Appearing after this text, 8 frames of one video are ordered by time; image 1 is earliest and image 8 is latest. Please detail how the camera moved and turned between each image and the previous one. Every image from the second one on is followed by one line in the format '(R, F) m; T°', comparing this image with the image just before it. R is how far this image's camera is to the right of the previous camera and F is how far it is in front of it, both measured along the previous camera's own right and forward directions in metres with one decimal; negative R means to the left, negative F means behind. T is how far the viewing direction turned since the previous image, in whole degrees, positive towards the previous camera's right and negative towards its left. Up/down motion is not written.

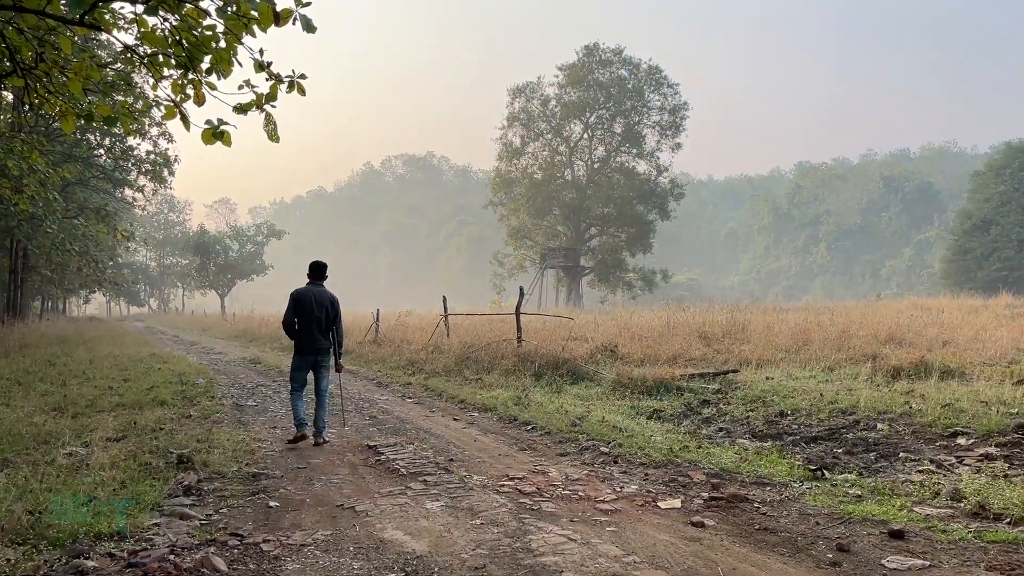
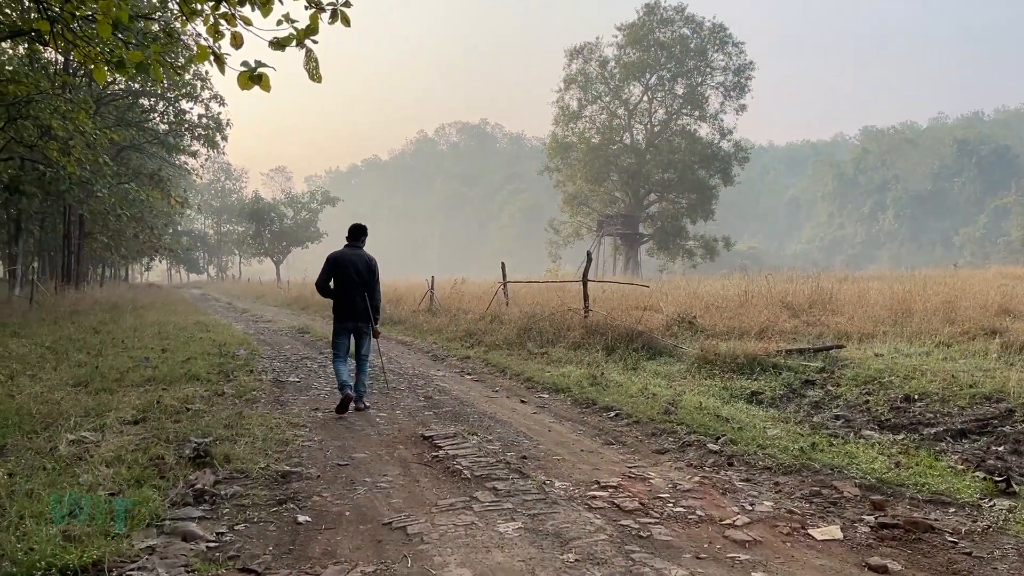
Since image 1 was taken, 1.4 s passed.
(-0.2, +0.9) m; -4°
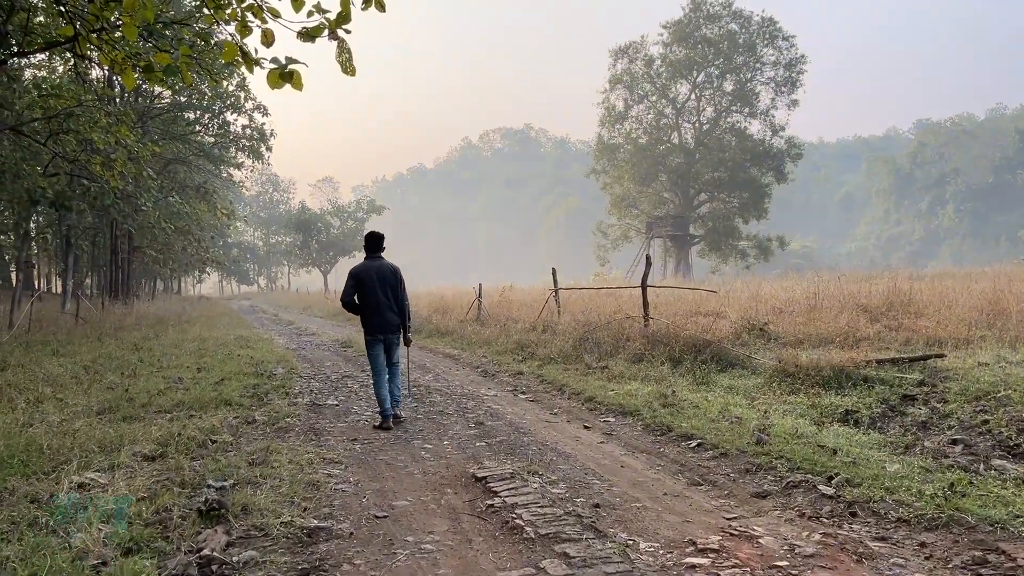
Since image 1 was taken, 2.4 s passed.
(-0.1, +0.7) m; -3°
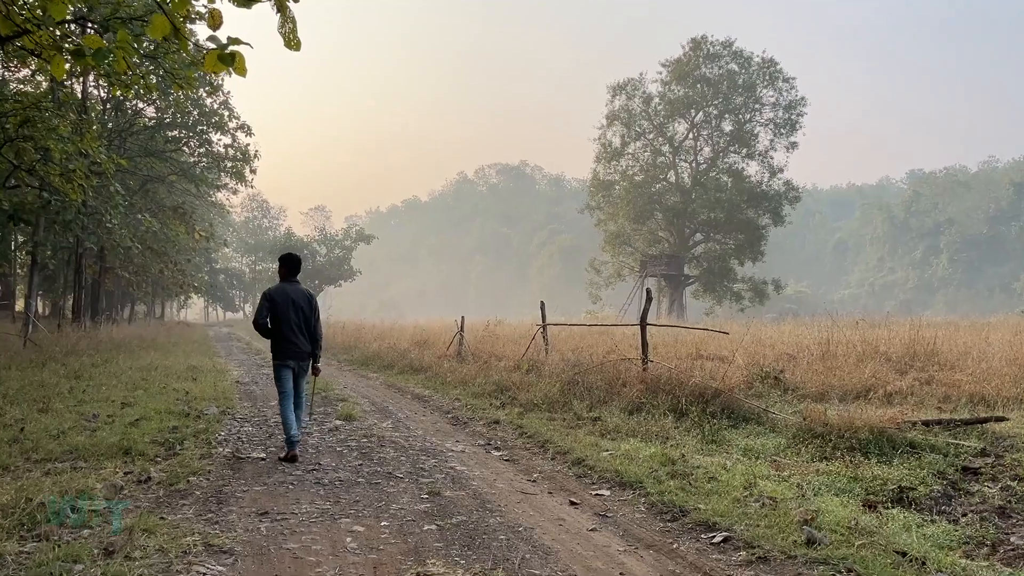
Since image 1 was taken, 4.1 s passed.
(+0.1, +1.1) m; +1°
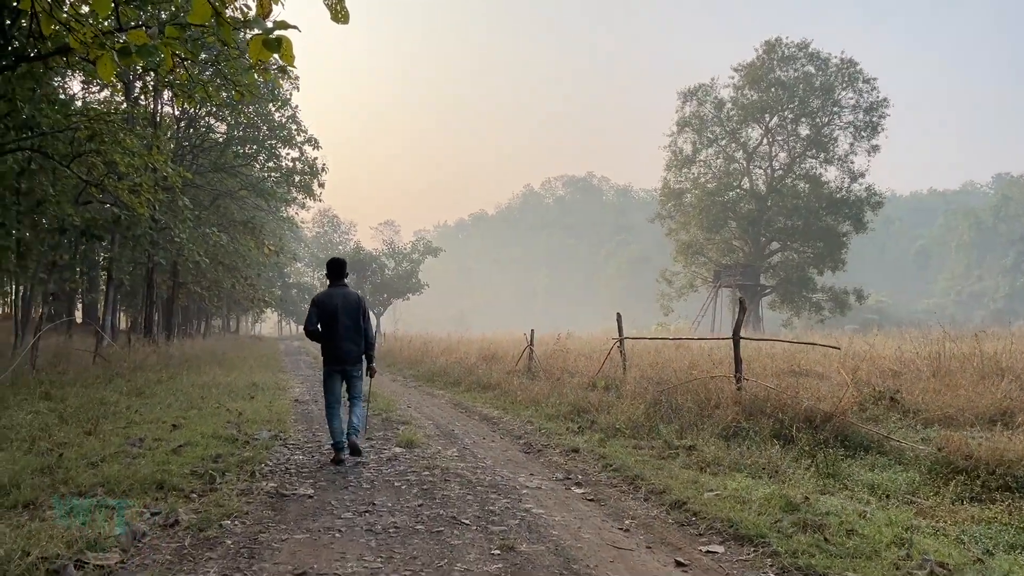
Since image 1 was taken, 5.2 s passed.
(-0.1, +0.7) m; -5°
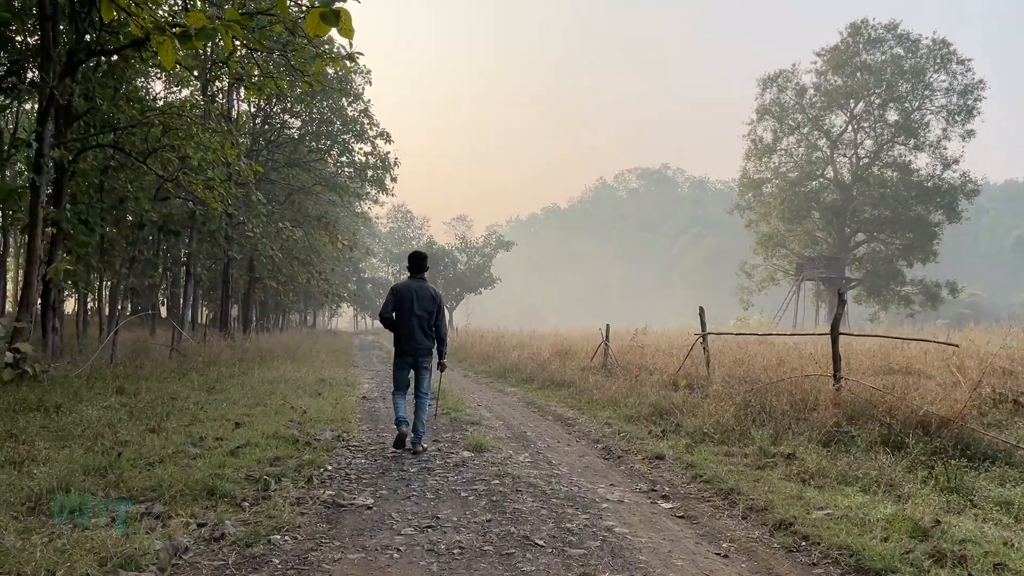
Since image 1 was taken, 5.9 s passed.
(0.0, +0.4) m; -5°
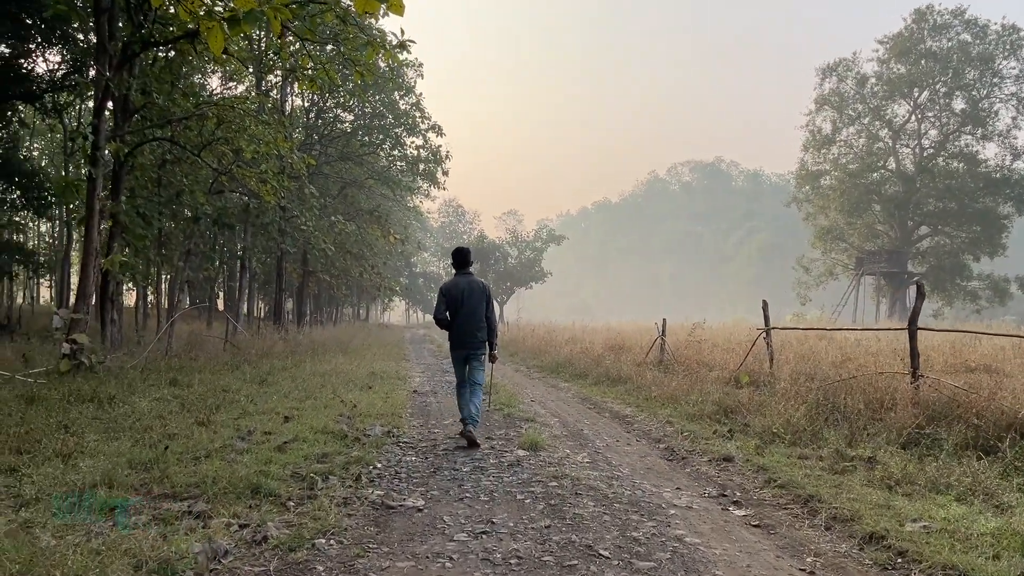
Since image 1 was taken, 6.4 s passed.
(0.0, +0.3) m; -3°
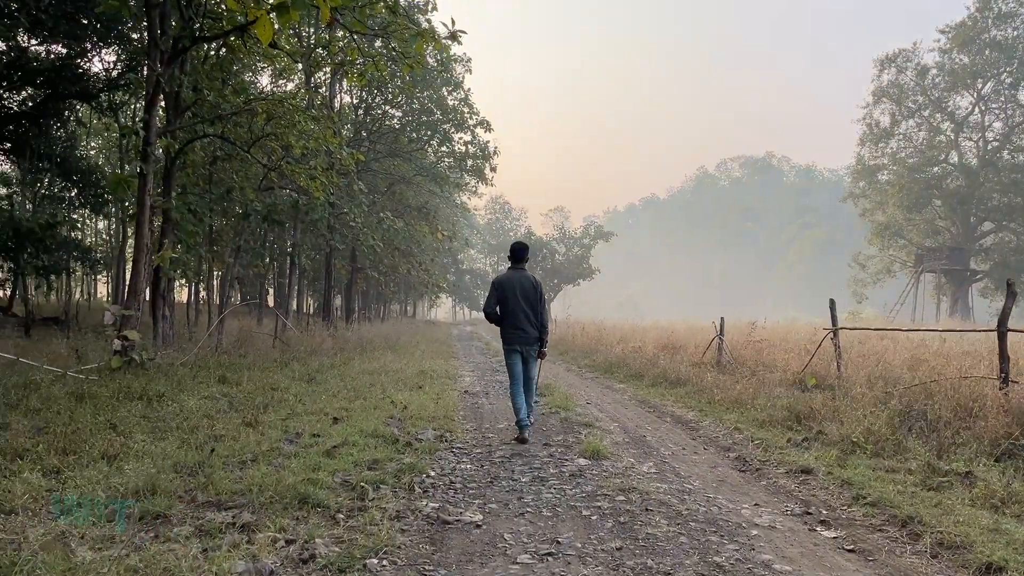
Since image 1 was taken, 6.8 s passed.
(-0.1, +0.3) m; -3°
